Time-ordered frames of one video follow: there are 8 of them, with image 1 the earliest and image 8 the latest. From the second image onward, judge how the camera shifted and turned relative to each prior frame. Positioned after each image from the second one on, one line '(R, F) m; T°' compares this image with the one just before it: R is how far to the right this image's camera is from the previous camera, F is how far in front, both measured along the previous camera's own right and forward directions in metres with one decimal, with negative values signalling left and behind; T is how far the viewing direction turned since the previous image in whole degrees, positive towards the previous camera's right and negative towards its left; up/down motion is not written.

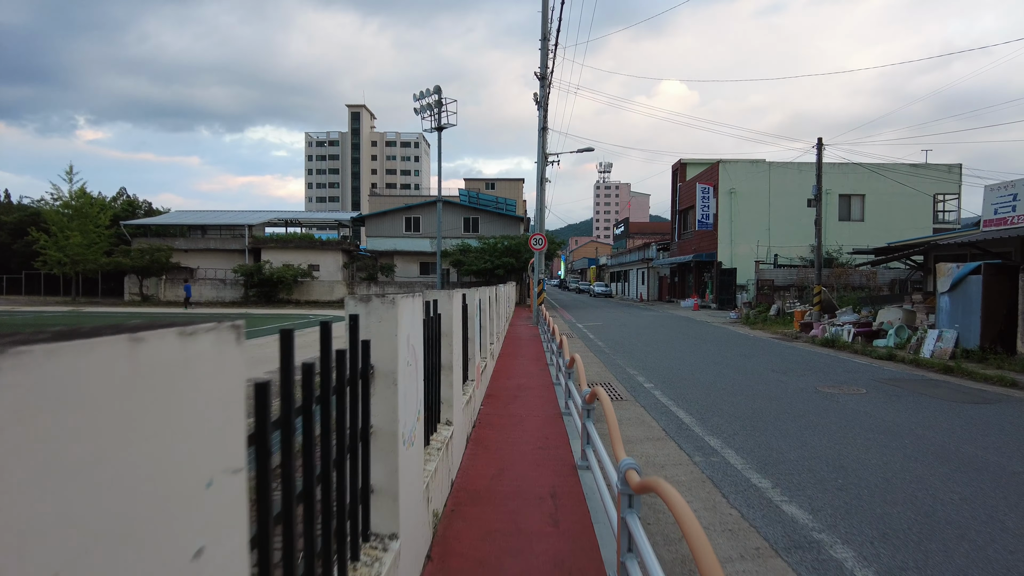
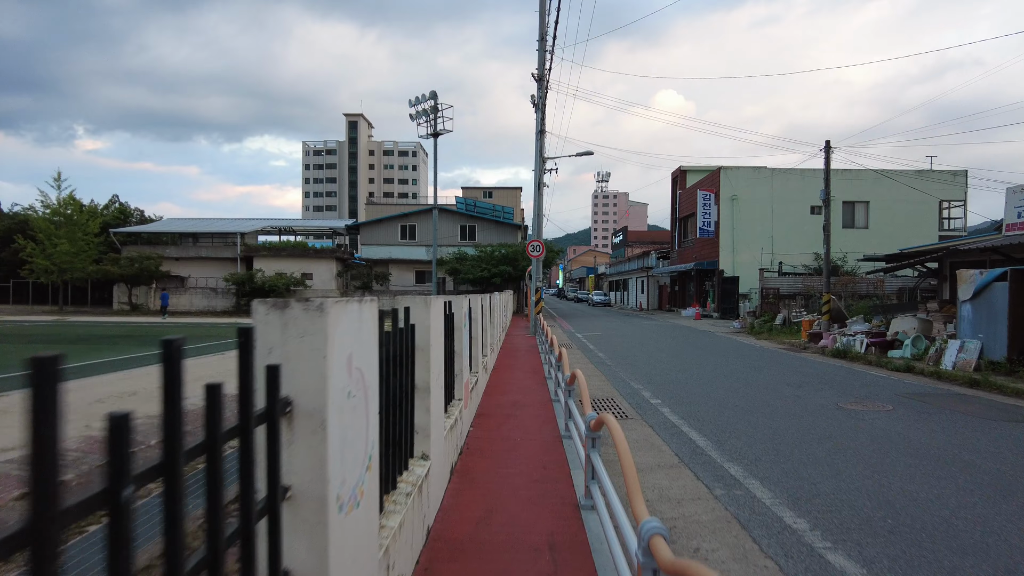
(+0.1, +0.8) m; 0°
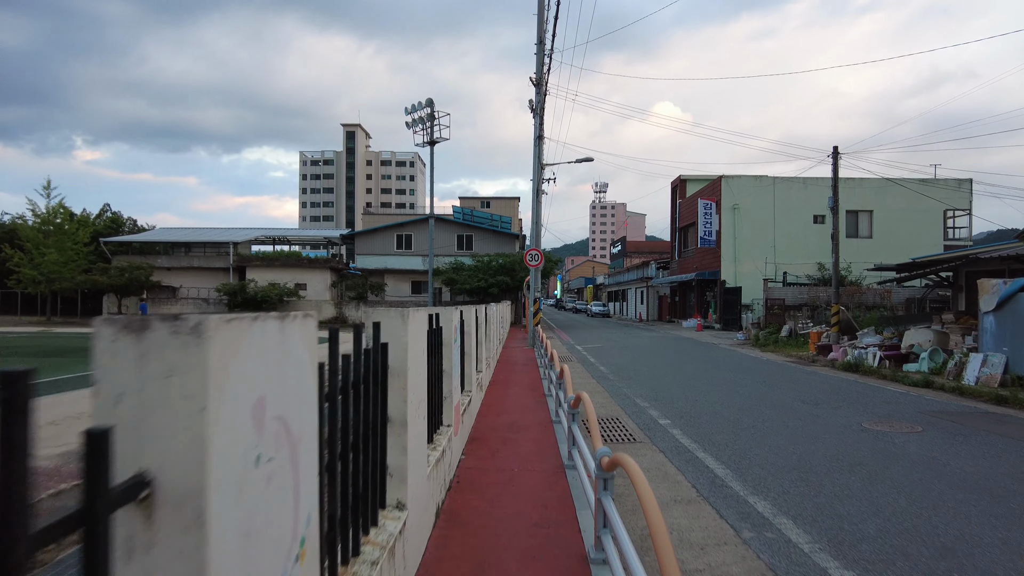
(0.0, +0.7) m; 0°
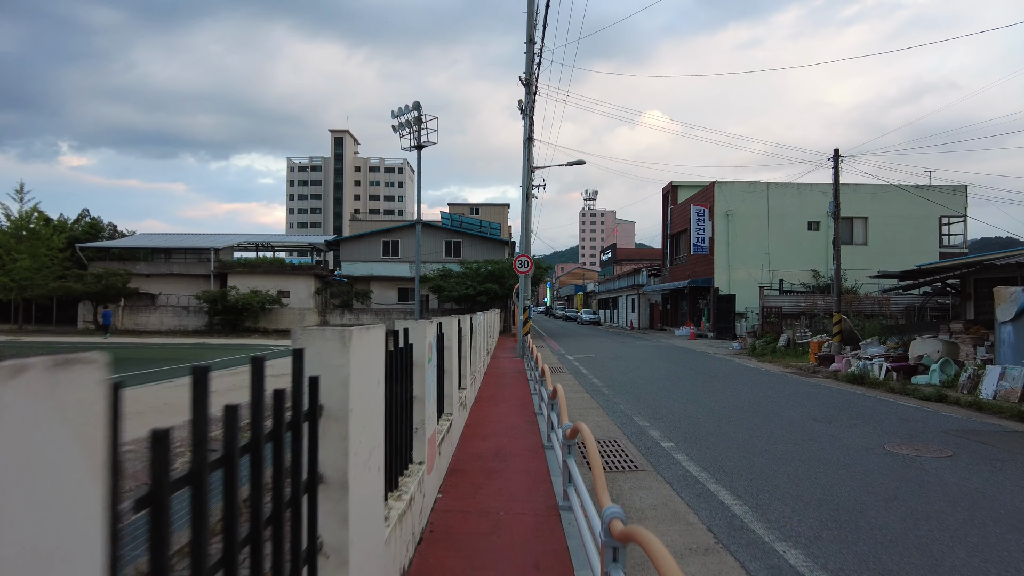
(0.0, +0.8) m; +1°
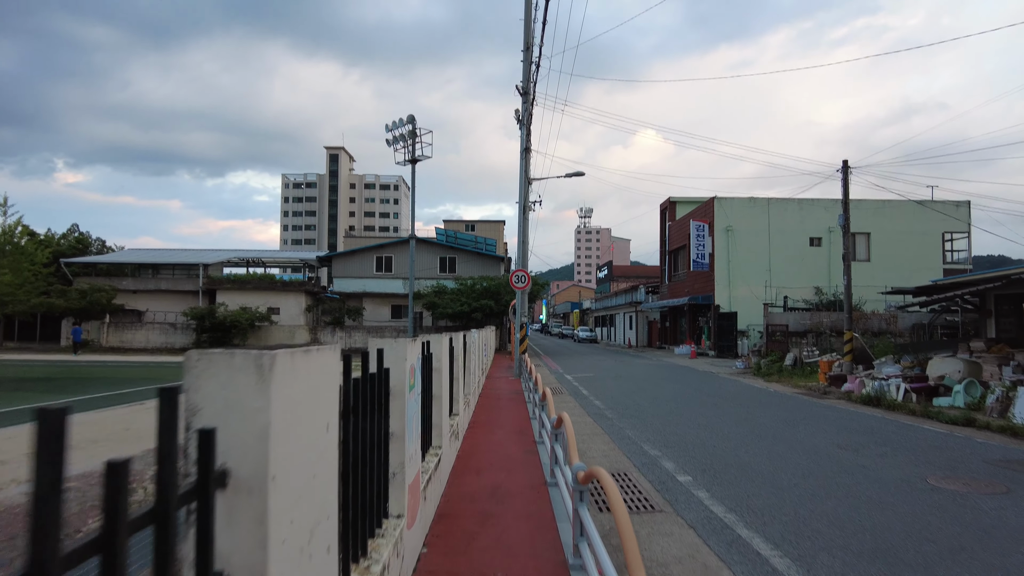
(0.0, +0.8) m; 0°
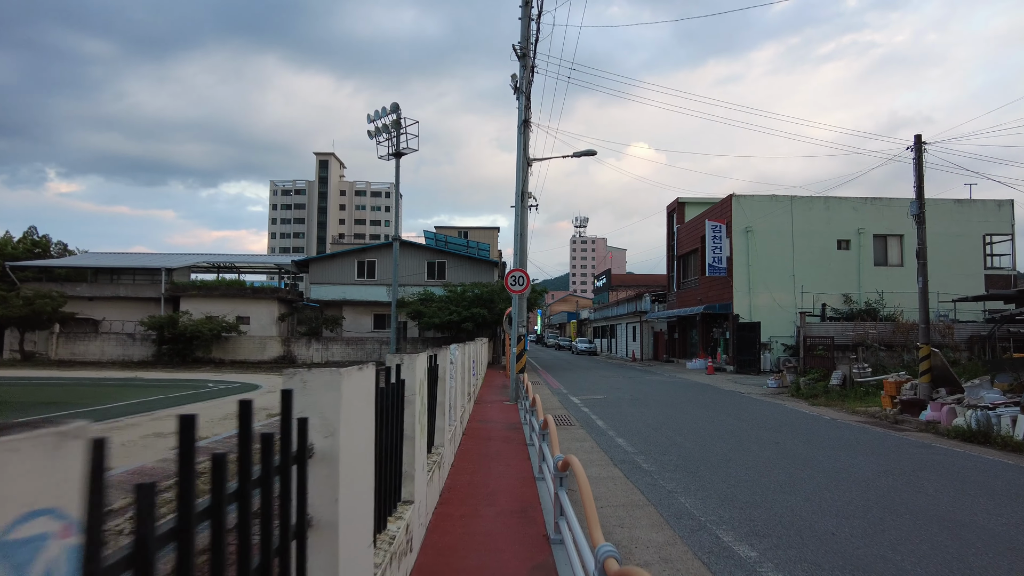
(0.0, +3.3) m; +1°
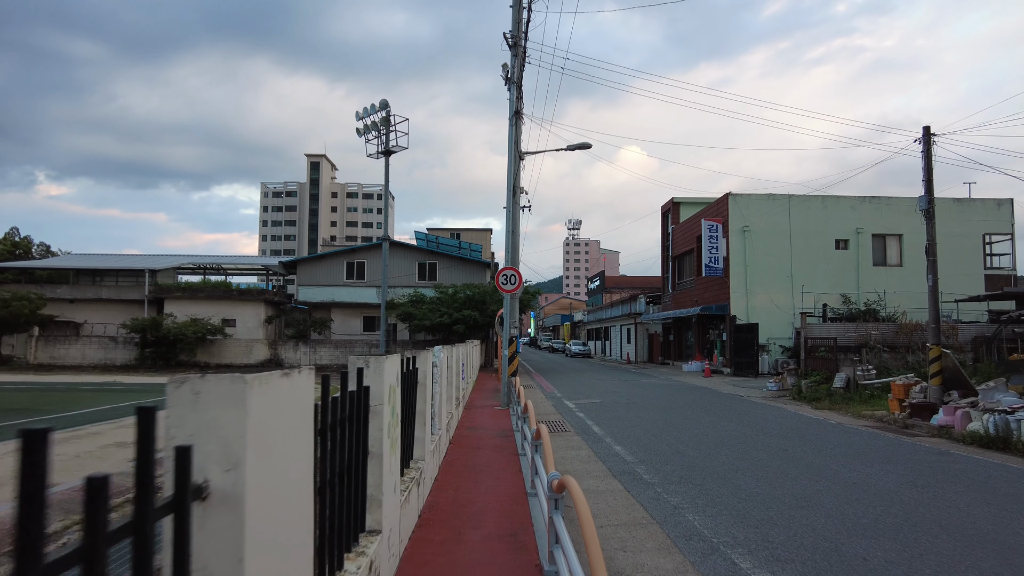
(0.0, +0.7) m; +1°
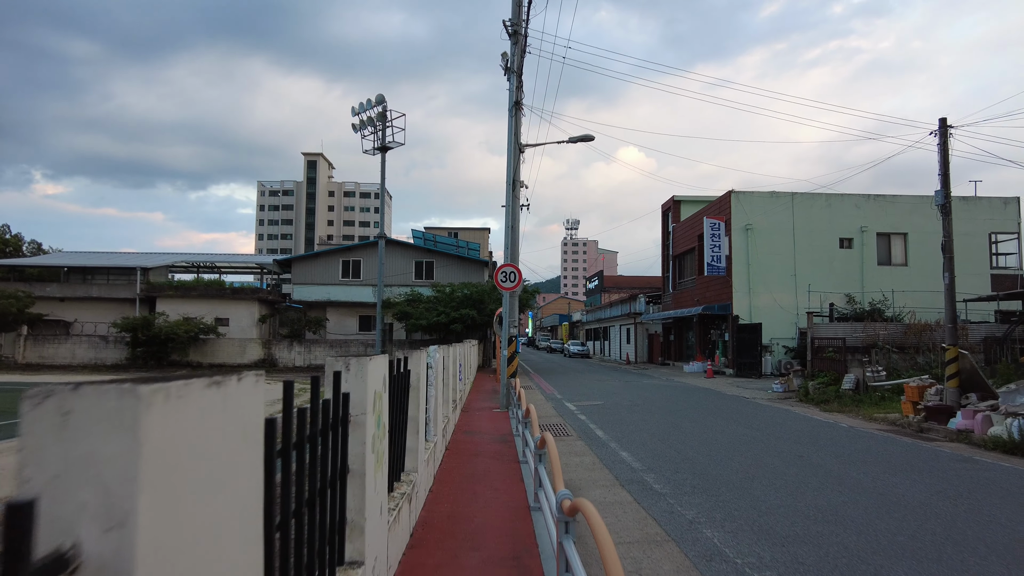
(0.0, +0.5) m; 0°
